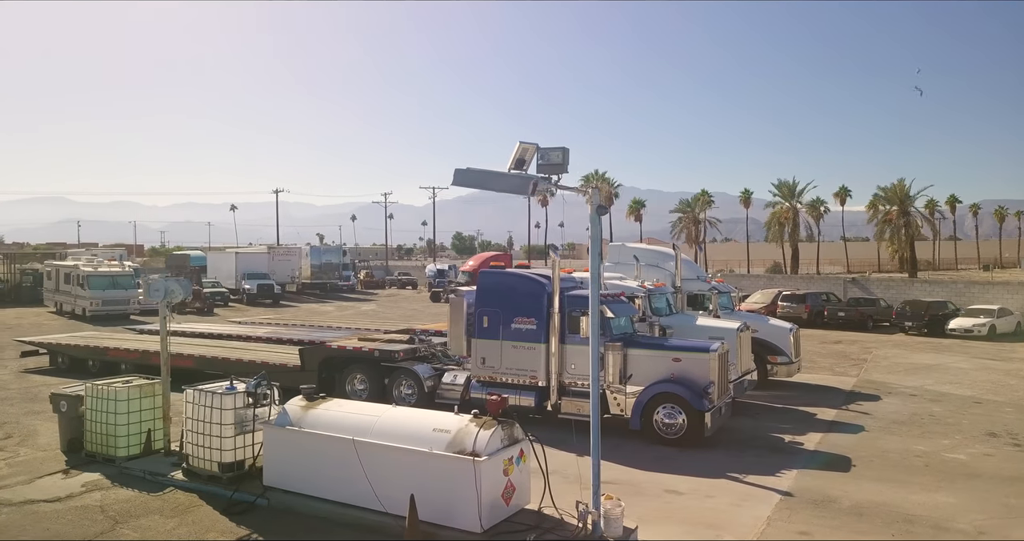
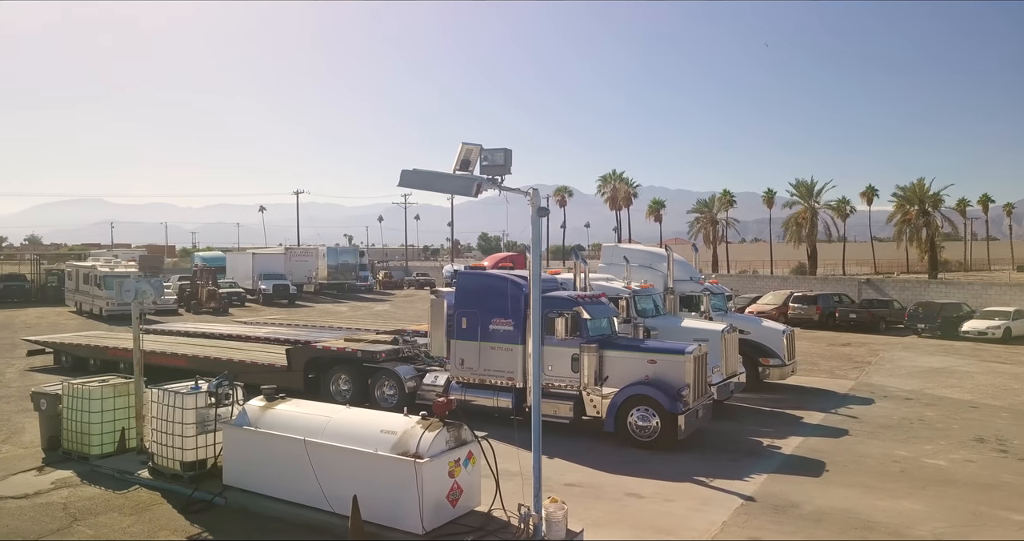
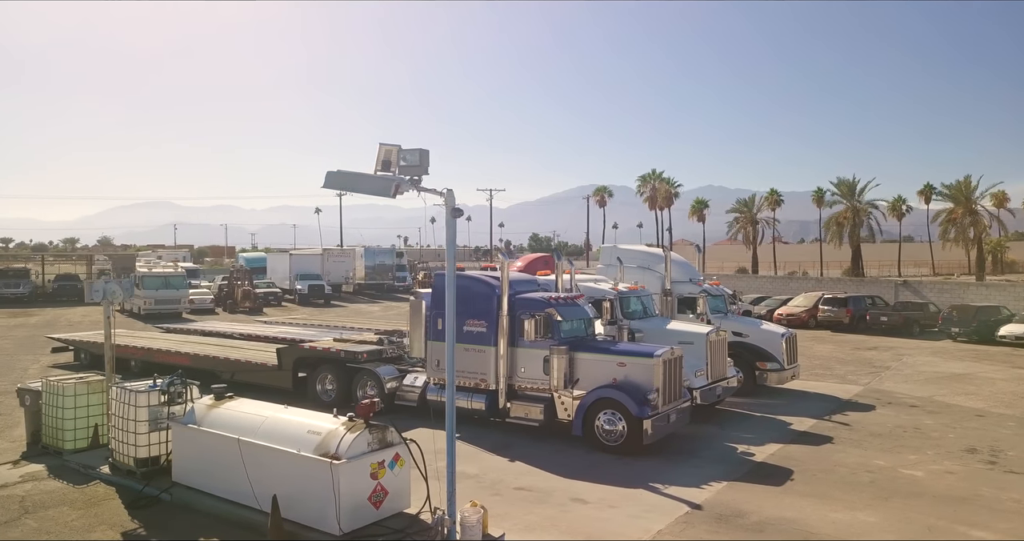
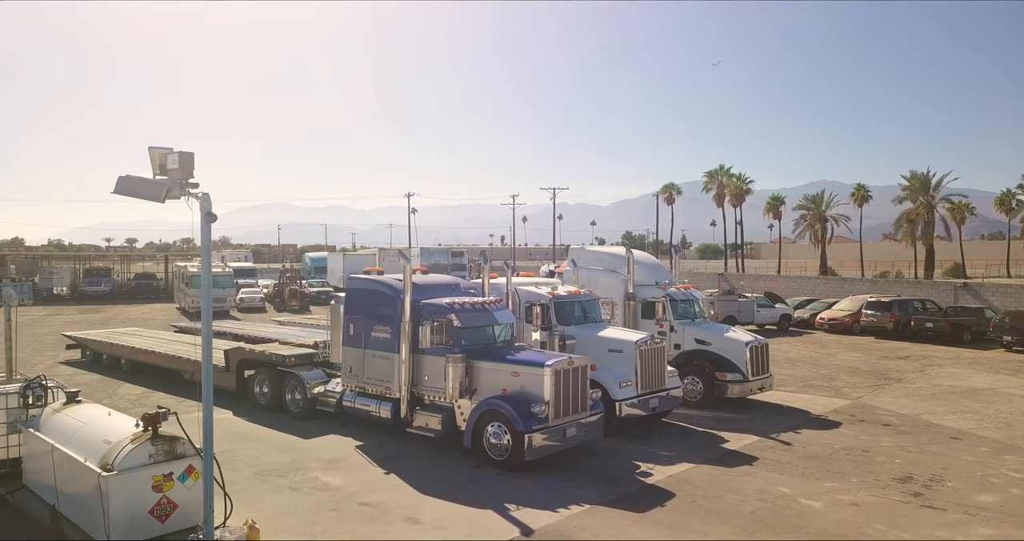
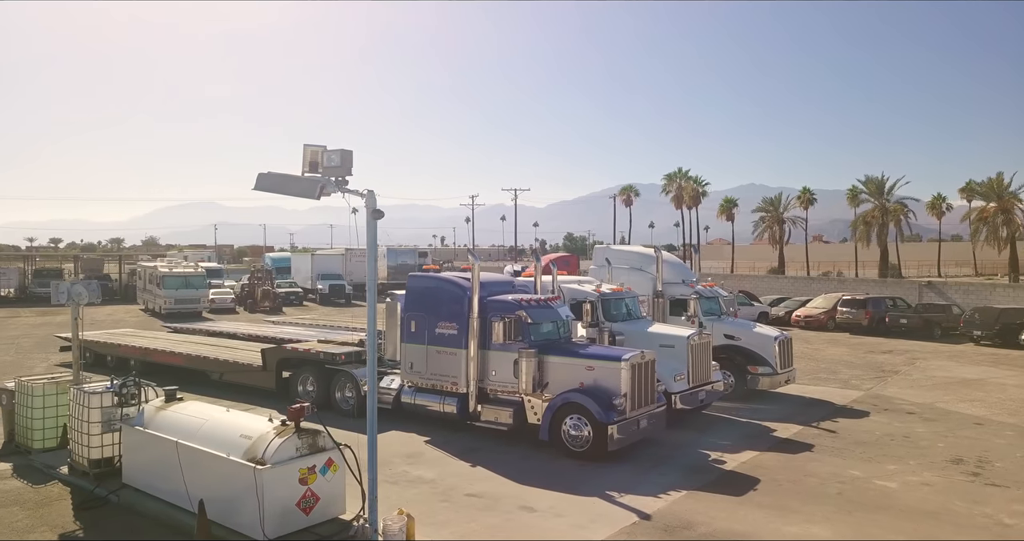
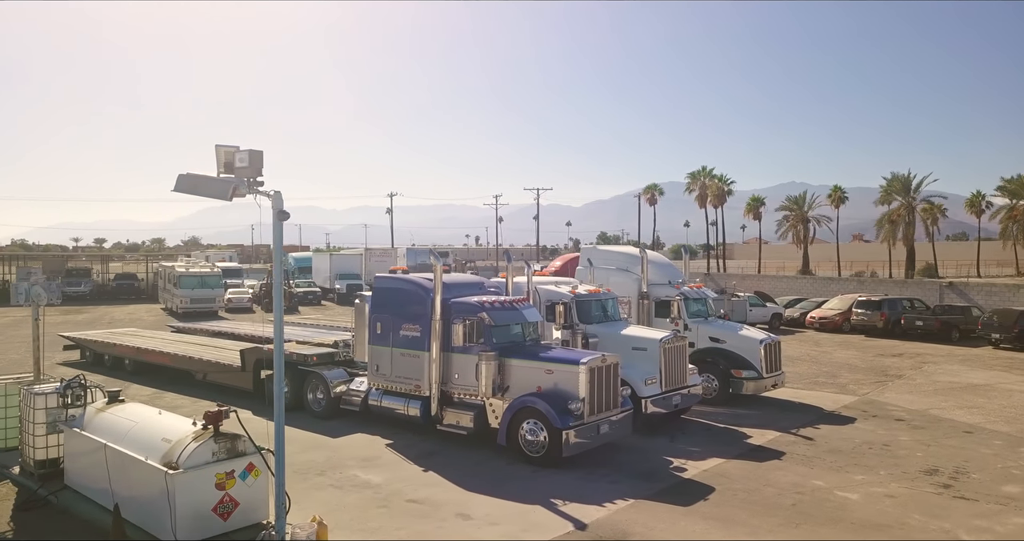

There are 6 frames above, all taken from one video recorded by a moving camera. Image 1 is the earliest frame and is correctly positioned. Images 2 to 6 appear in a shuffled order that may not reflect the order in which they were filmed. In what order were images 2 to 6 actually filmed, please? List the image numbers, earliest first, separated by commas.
2, 3, 5, 6, 4
